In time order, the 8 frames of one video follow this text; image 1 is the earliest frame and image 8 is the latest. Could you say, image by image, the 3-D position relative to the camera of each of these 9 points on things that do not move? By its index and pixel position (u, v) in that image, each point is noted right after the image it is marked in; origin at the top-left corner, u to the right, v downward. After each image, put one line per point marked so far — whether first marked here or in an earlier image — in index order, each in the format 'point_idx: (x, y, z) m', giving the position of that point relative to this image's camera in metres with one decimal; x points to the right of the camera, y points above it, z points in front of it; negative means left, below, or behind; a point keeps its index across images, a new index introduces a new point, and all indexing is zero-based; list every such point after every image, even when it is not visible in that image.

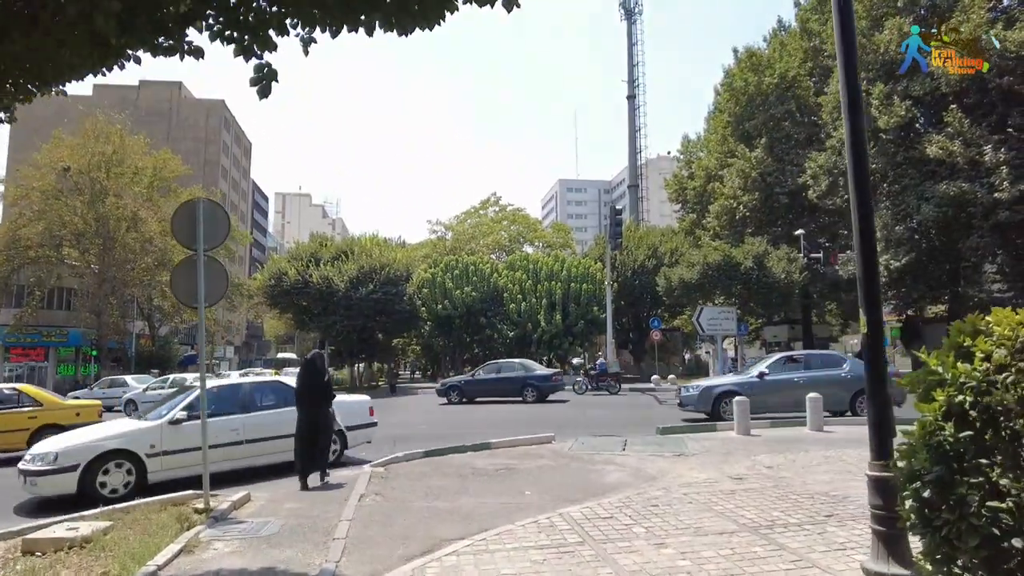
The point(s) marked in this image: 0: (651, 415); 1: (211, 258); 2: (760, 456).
0: (+3.2, -2.9, +17.0) m
1: (-2.7, +0.3, +6.7) m
2: (+2.6, -1.8, +7.9) m
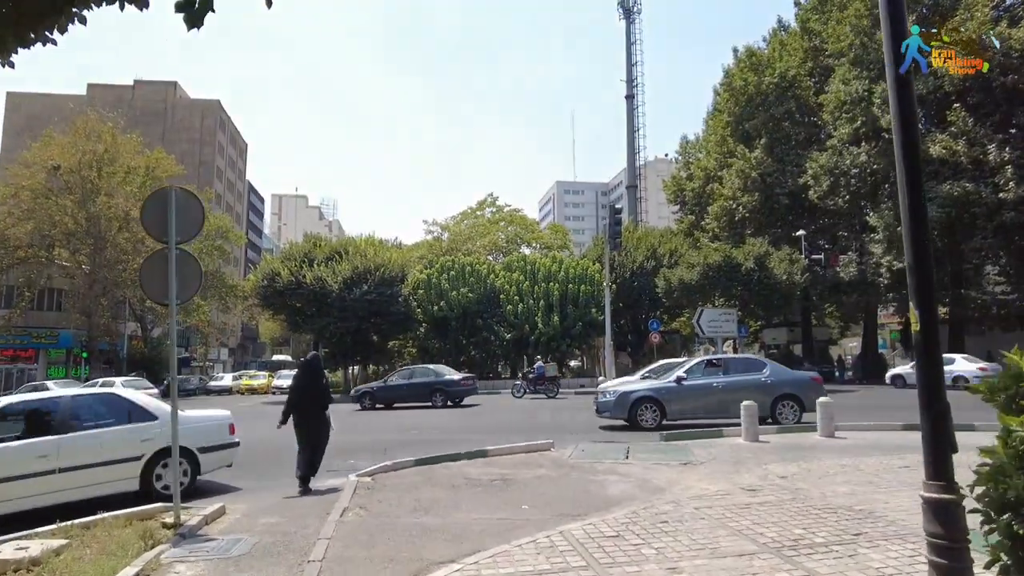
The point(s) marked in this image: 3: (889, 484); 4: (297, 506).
0: (+3.1, -2.9, +16.5) m
1: (-2.7, +0.3, +6.2) m
2: (+2.6, -1.8, +7.5) m
3: (+3.1, -1.6, +6.3) m
4: (-1.8, -1.9, +6.4) m
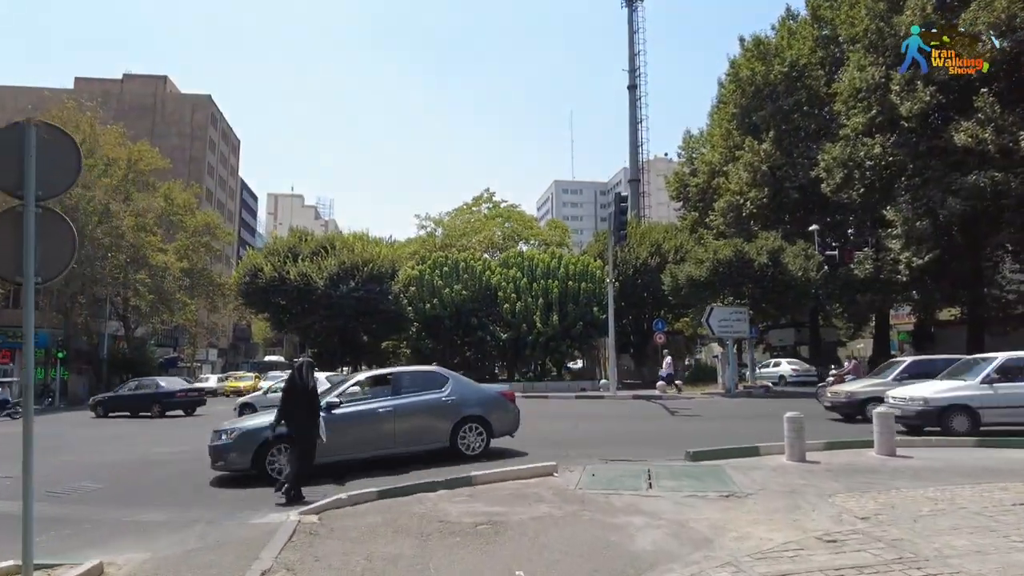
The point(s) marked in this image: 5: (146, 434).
0: (+3.0, -2.8, +14.8) m
1: (-2.8, +0.5, +4.5) m
2: (+2.5, -1.6, +5.8) m
3: (+3.1, -1.5, +4.6) m
4: (-1.9, -1.7, +4.7) m
5: (-8.4, -3.5, +17.3) m
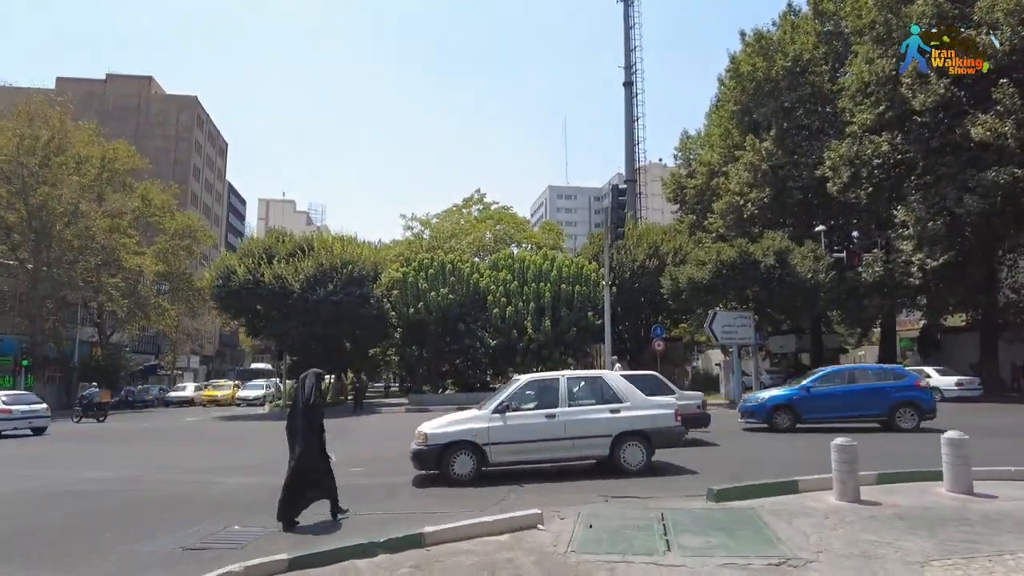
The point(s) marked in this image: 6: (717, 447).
0: (+2.8, -2.8, +13.1) m
1: (-3.0, +0.5, +2.8) m
2: (+2.3, -1.5, +4.1) m
3: (+2.9, -1.4, +2.9) m
4: (-2.1, -1.6, +3.0) m
5: (-8.7, -3.5, +15.5) m
6: (+3.7, -2.8, +13.5) m
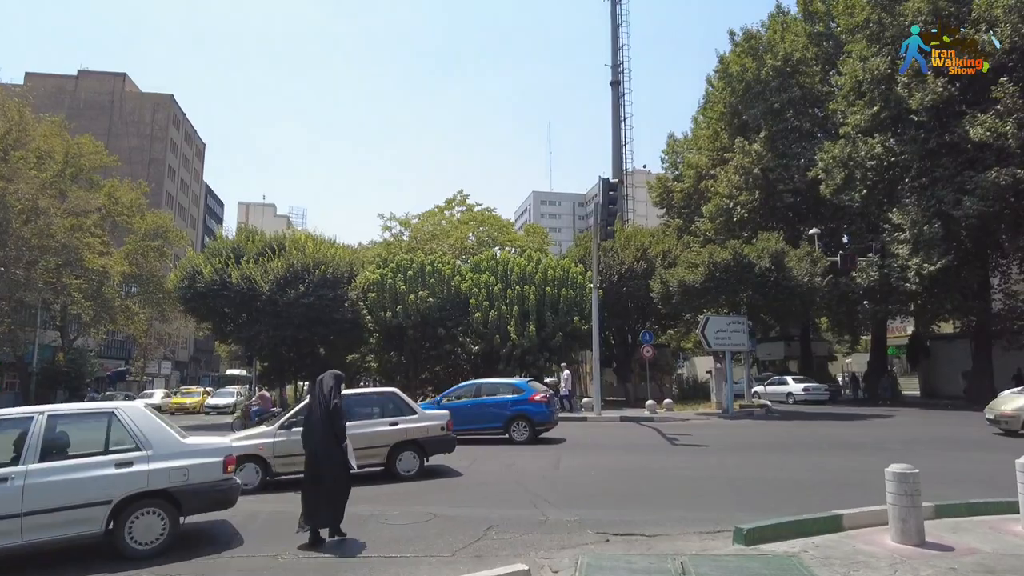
0: (+2.5, -2.8, +11.9) m
1: (-3.0, +0.7, +1.5) m
2: (+2.2, -1.5, +2.9) m
3: (+2.8, -1.3, +1.7) m
4: (-2.1, -1.5, +1.7) m
5: (-9.1, -3.5, +14.0) m
6: (+3.4, -2.8, +12.3) m
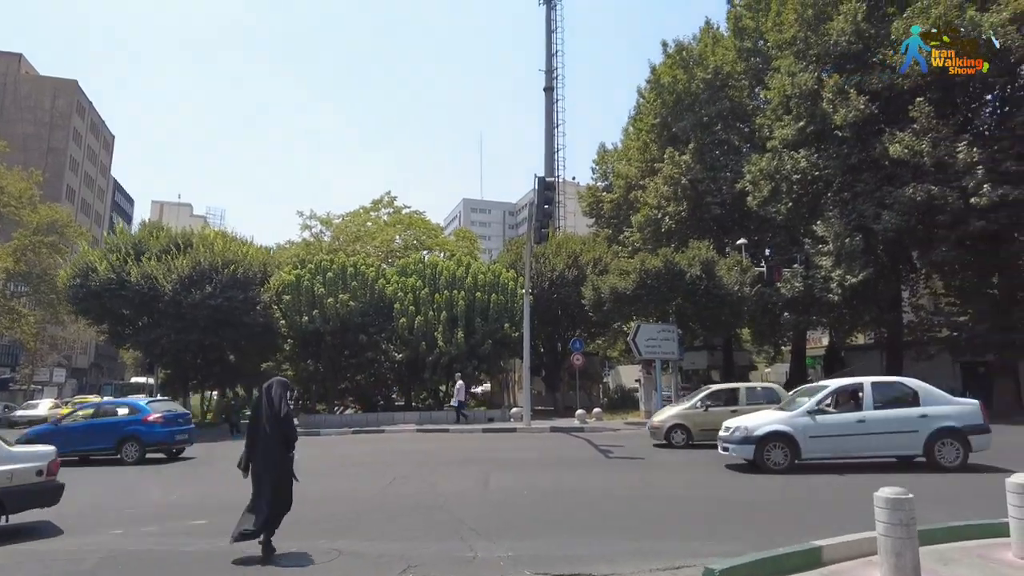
0: (+1.4, -2.8, +11.2) m
1: (-3.0, +0.8, +0.4) m
2: (+2.1, -1.4, +2.3) m
3: (+2.8, -1.3, +1.1) m
4: (-2.2, -1.4, +0.6) m
5: (-10.3, -3.4, +12.2) m
6: (+2.3, -2.9, +11.7) m
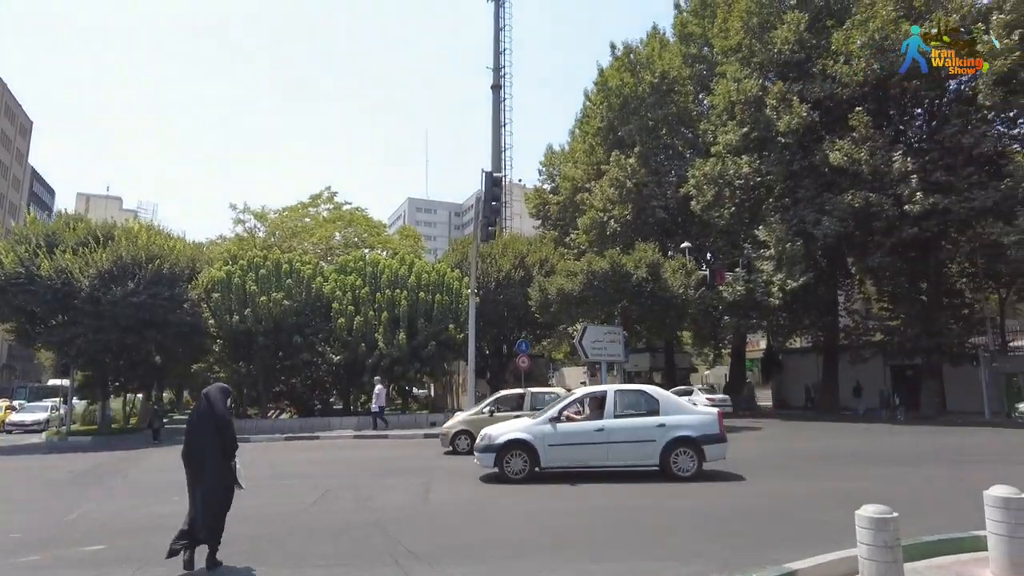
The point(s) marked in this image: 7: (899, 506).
0: (+0.5, -2.8, +10.8) m
1: (-2.9, +0.8, -0.3) m
2: (+2.0, -1.4, +1.9) m
3: (+2.7, -1.3, +0.9) m
4: (-2.2, -1.3, 0.0) m
5: (-11.2, -3.2, +10.9) m
6: (+1.4, -2.9, +11.4) m
7: (+4.7, -2.6, +9.1) m
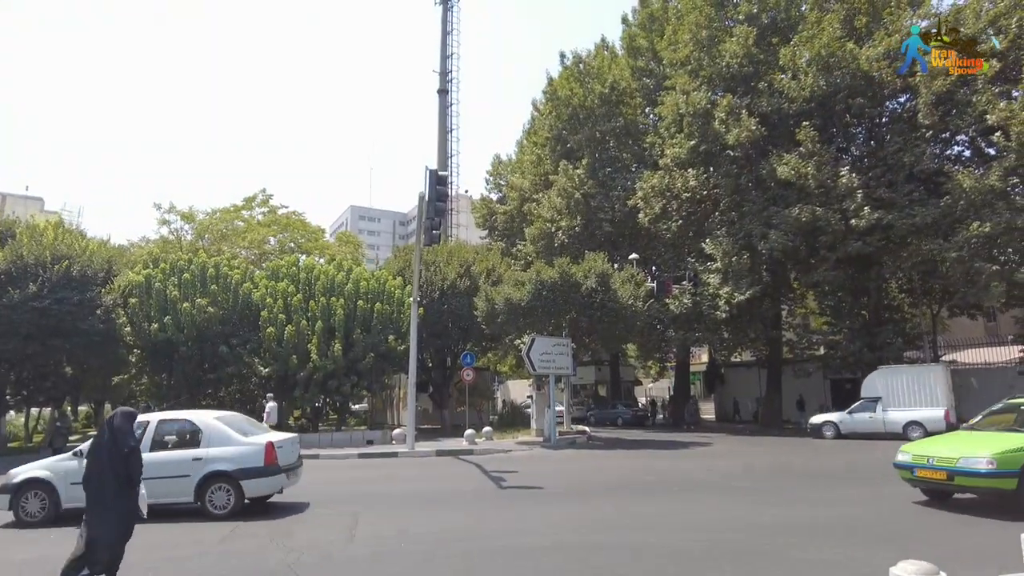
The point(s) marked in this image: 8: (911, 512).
0: (-0.2, -3.0, +9.9) m
1: (-2.8, +1.0, -1.4) m
2: (+1.9, -1.4, +1.2) m
3: (+2.7, -1.3, +0.2) m
4: (-2.1, -1.3, -1.1) m
5: (-11.9, -3.2, +9.1) m
6: (+0.6, -3.1, +10.5) m
7: (+4.0, -2.7, +8.5) m
8: (+5.3, -3.0, +9.9) m
